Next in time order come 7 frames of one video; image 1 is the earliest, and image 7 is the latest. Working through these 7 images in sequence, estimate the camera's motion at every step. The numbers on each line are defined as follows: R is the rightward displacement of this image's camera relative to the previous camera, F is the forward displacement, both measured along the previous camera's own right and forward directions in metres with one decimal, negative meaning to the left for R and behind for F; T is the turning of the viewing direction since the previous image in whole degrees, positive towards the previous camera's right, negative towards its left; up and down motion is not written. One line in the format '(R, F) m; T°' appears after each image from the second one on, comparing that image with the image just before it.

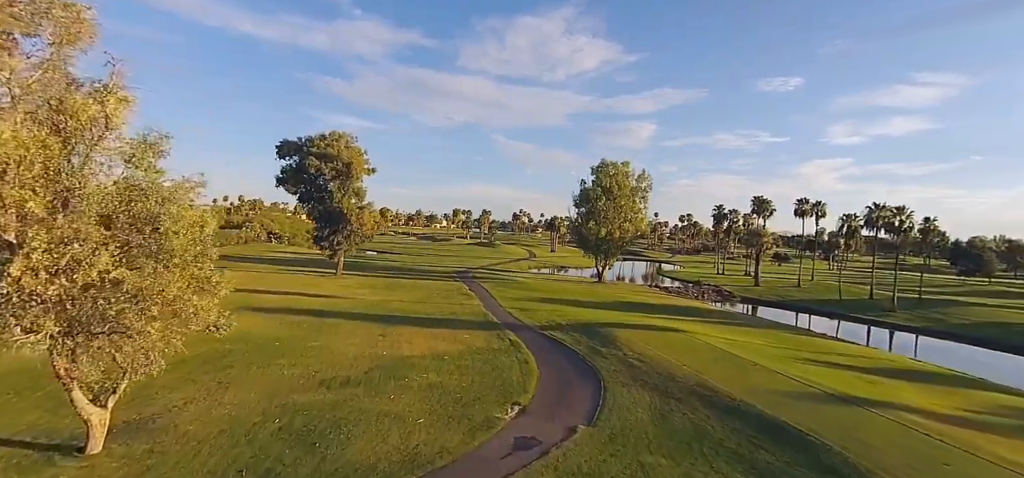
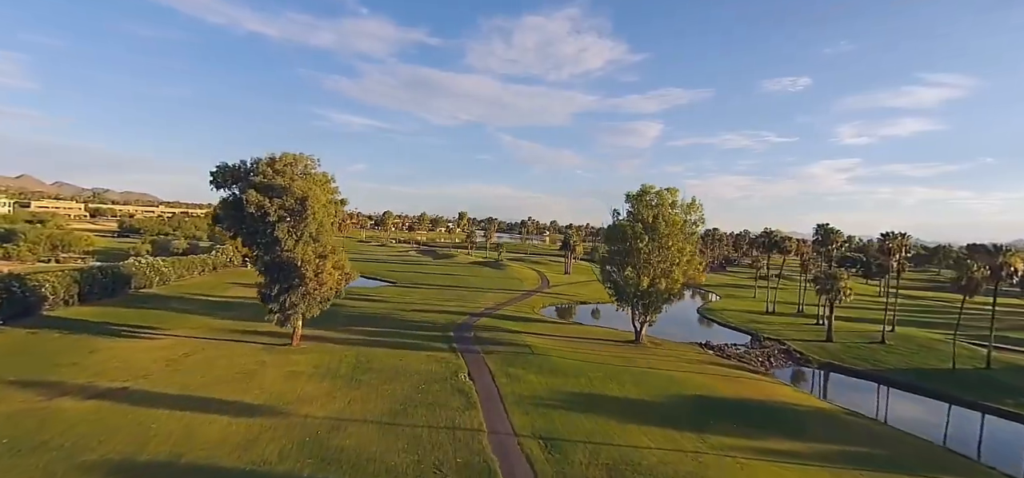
(-0.8, +11.8) m; -1°
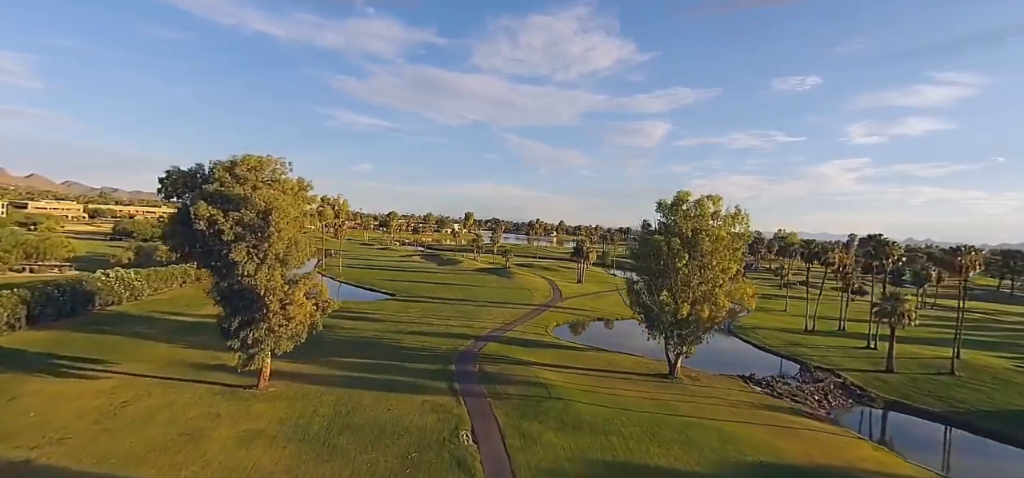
(-0.5, +6.2) m; -1°
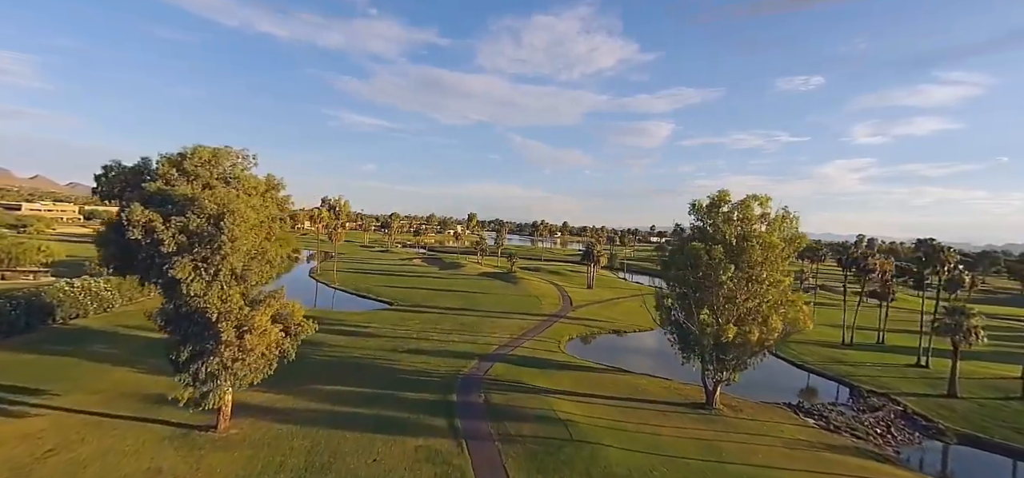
(-0.5, +5.1) m; 0°
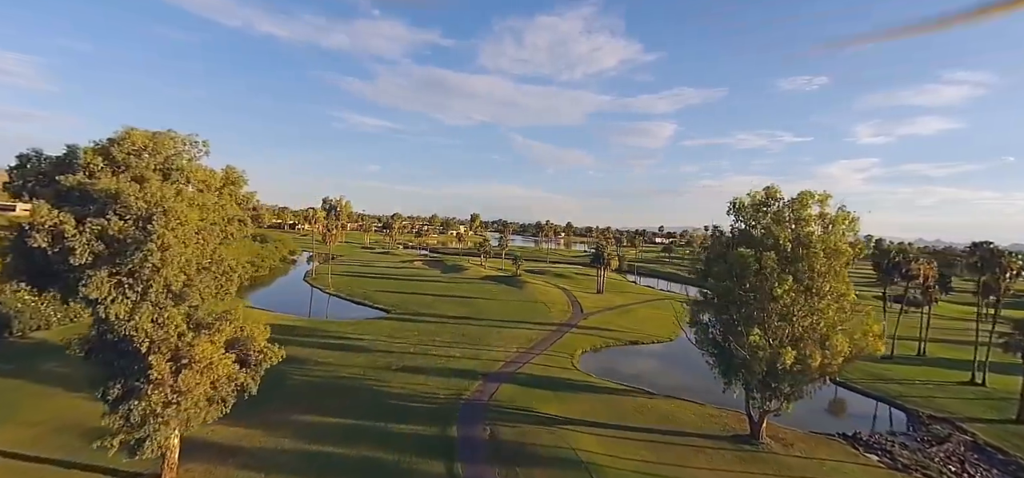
(-0.4, +4.5) m; 0°
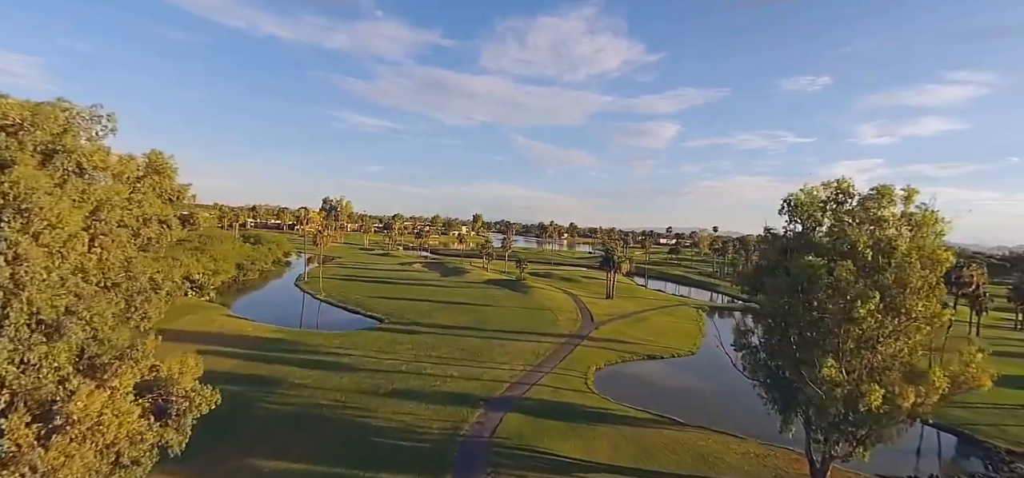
(-0.3, +4.7) m; 0°
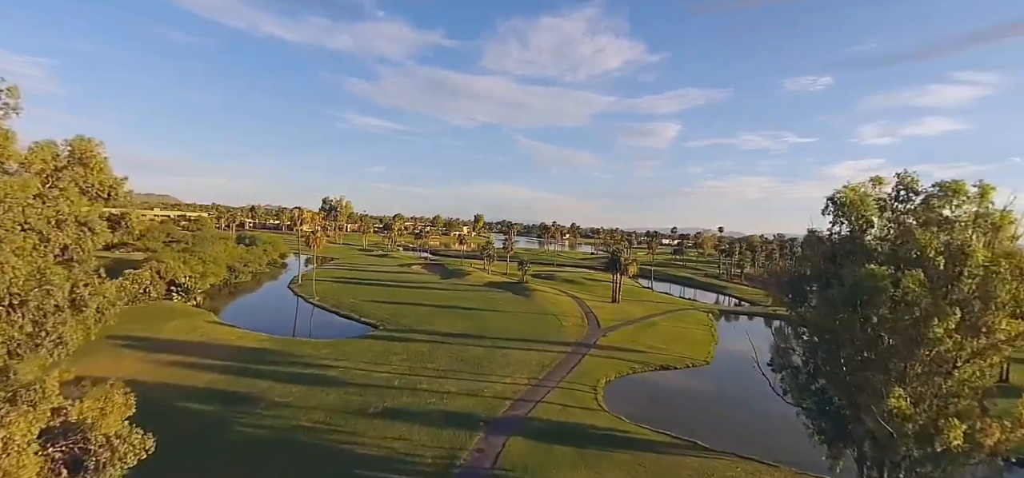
(-0.1, +2.9) m; 0°
